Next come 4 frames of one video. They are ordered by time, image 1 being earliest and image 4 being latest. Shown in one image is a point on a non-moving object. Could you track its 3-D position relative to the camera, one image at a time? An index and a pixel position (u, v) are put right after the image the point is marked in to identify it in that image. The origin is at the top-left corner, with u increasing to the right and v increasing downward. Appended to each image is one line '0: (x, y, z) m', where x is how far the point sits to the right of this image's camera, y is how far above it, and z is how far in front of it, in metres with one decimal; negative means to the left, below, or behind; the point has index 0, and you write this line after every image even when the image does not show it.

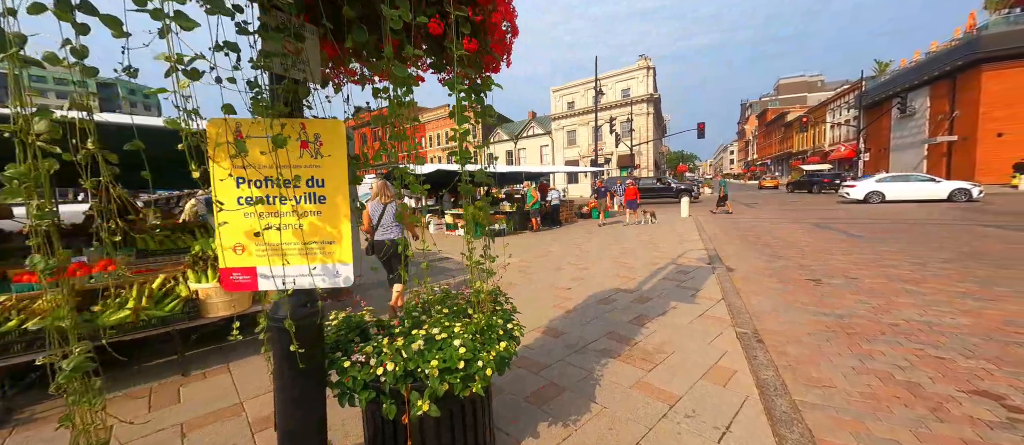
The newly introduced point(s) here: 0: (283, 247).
0: (-0.9, -0.1, +1.4) m
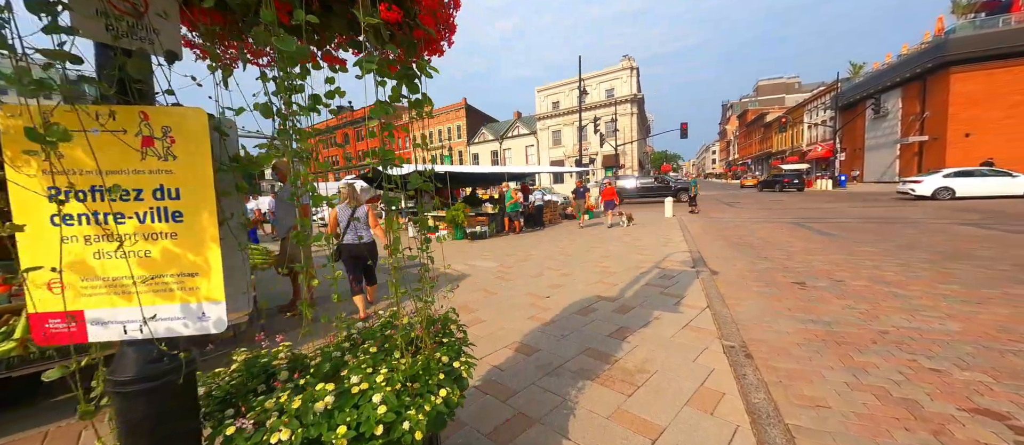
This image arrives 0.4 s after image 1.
0: (-1.1, -0.2, +1.0) m
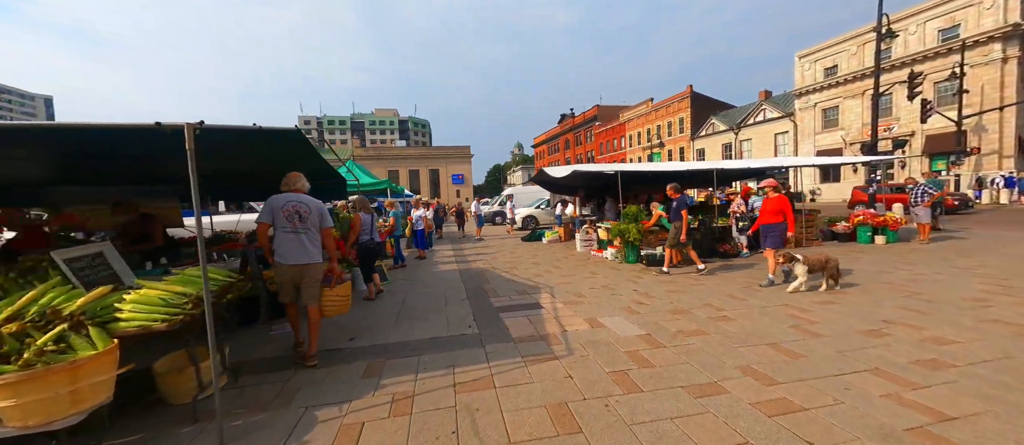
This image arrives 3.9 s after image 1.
0: (-2.6, -0.4, -0.7) m
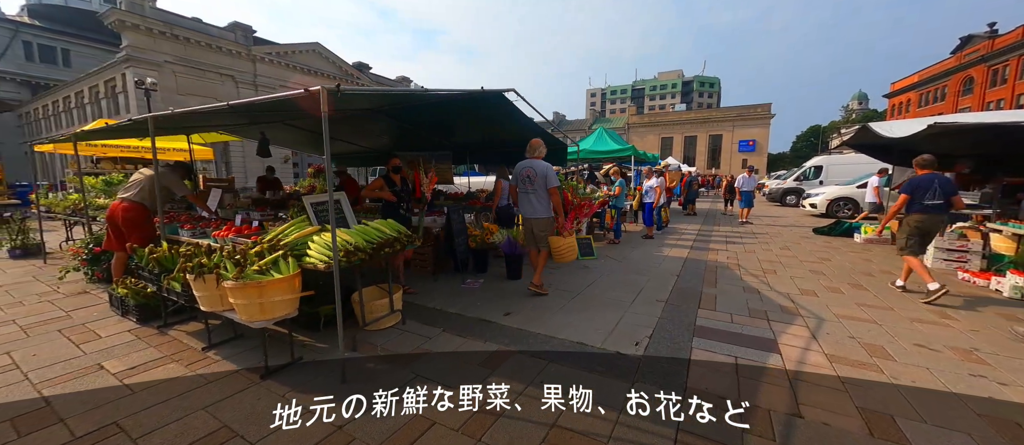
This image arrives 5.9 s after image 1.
0: (-3.8, -0.1, +0.7) m
